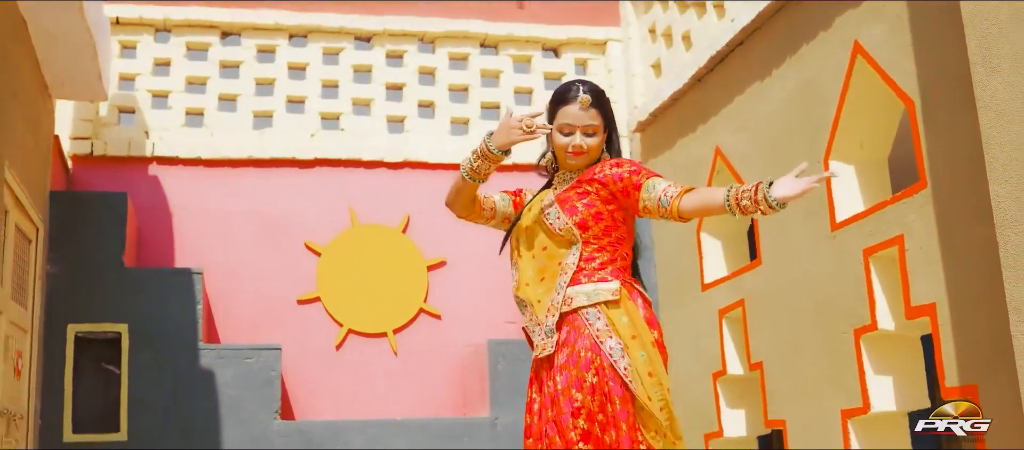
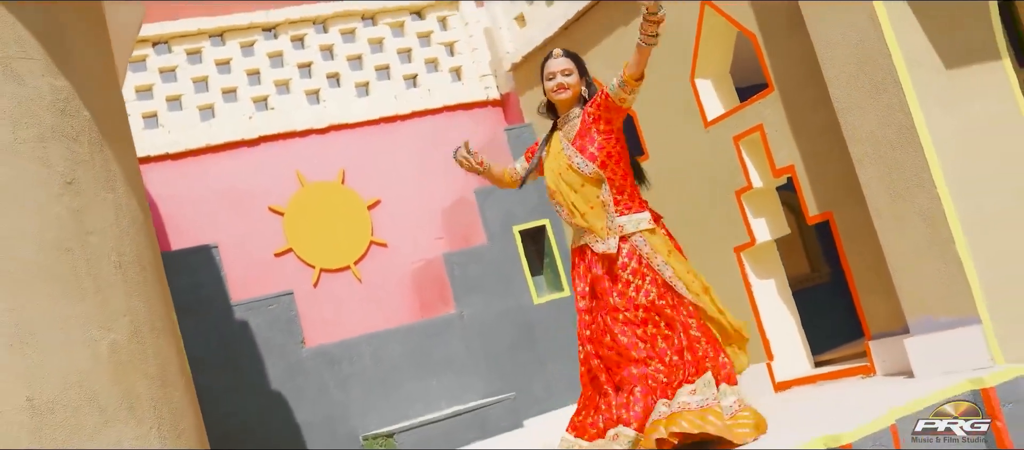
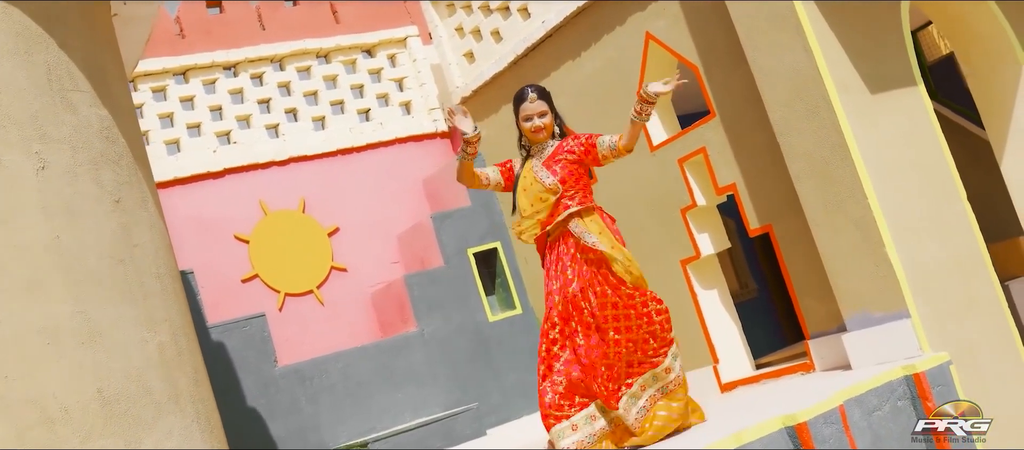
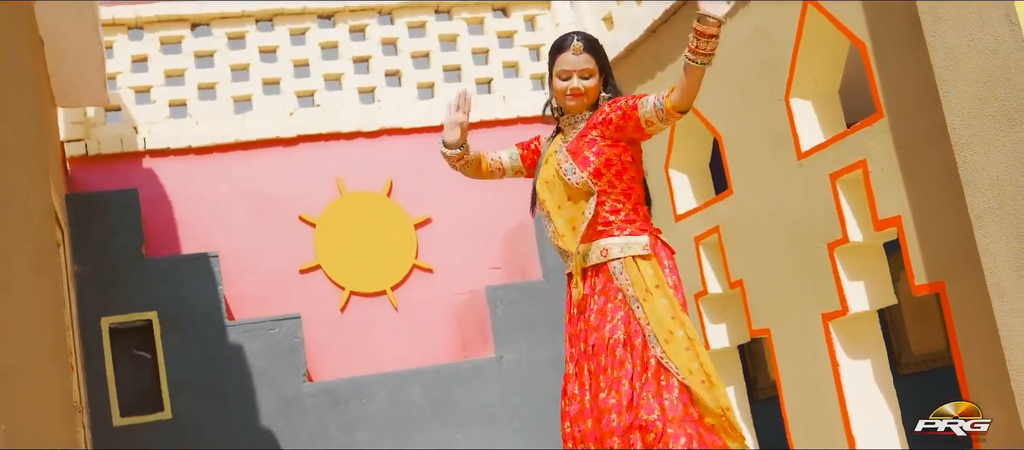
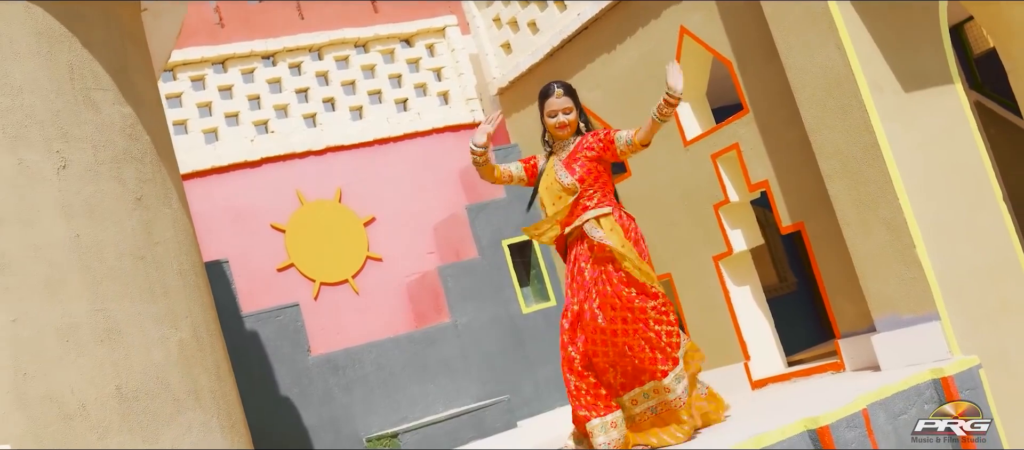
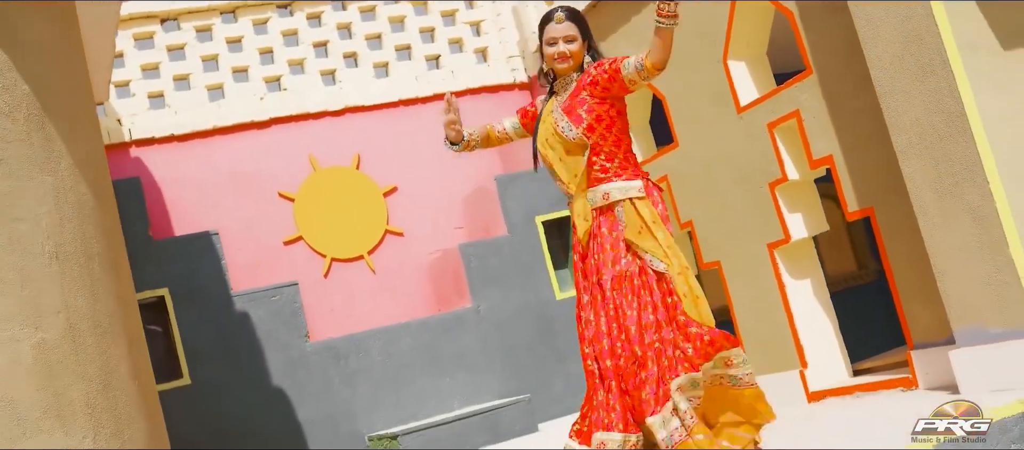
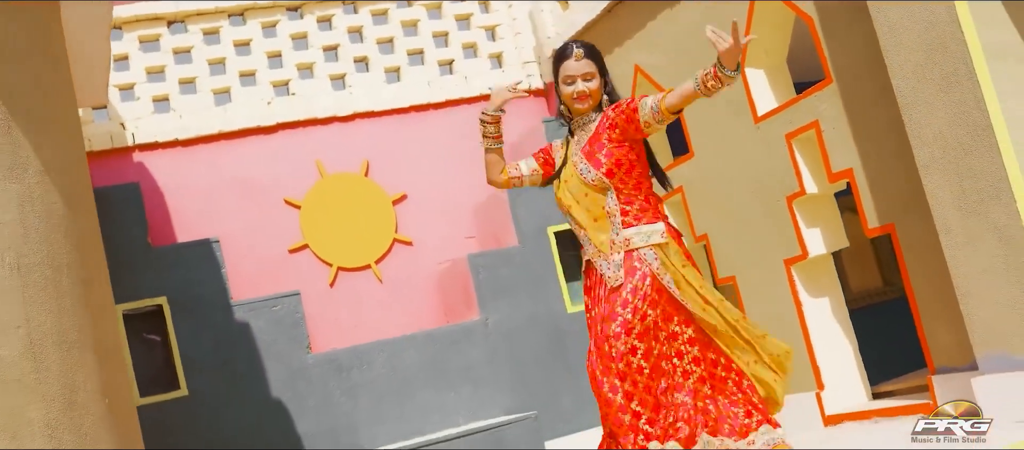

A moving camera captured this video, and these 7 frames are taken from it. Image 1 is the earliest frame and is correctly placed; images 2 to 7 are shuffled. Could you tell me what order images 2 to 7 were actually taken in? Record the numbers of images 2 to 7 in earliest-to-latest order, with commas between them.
4, 7, 6, 2, 5, 3
